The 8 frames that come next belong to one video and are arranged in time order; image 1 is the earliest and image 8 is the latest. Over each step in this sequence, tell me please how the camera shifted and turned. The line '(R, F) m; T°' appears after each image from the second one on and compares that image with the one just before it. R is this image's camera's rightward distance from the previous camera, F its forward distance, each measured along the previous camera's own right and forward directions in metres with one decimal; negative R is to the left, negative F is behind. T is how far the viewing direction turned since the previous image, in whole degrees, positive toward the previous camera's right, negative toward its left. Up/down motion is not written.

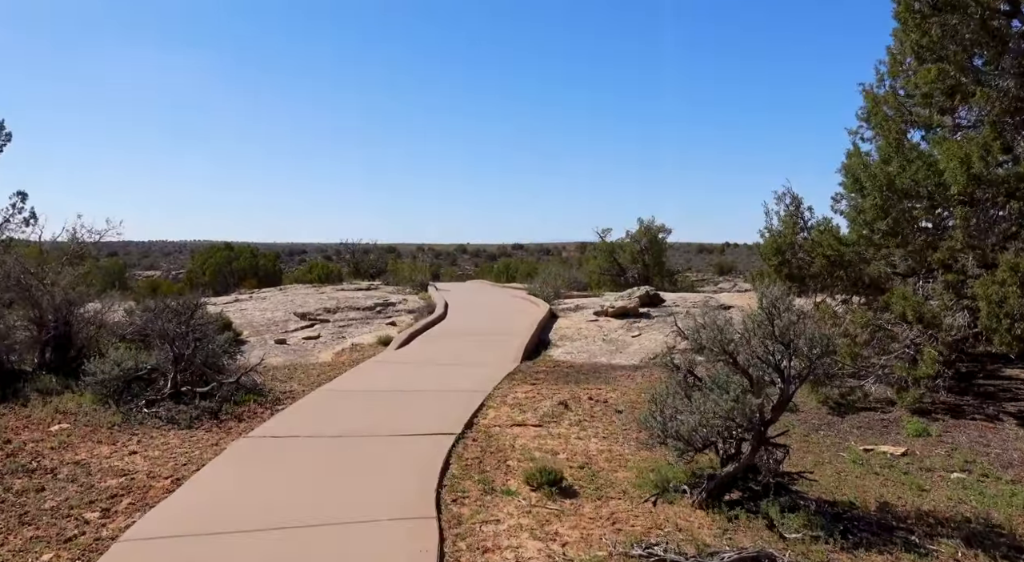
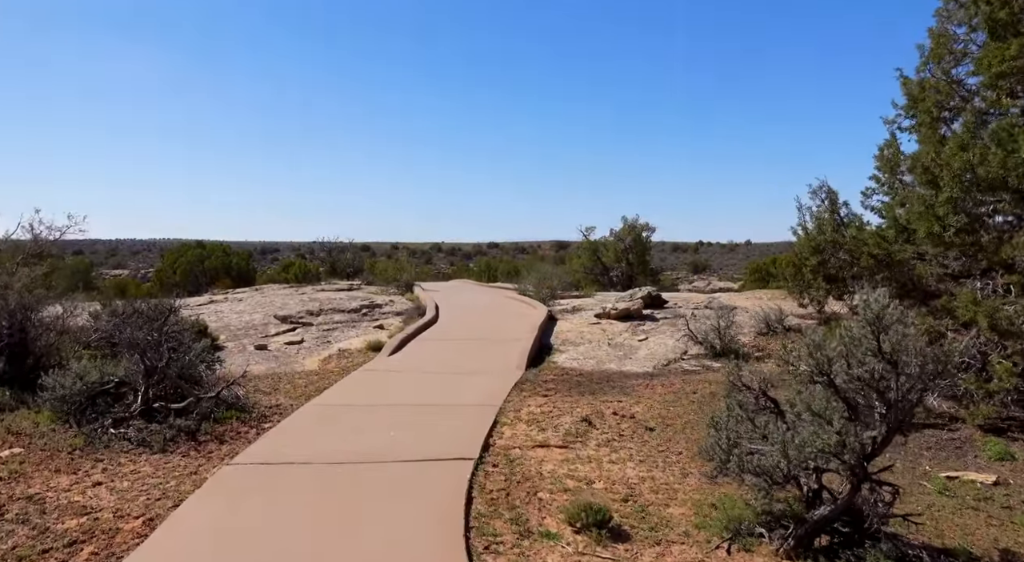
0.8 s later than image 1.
(-0.4, +0.8) m; +2°
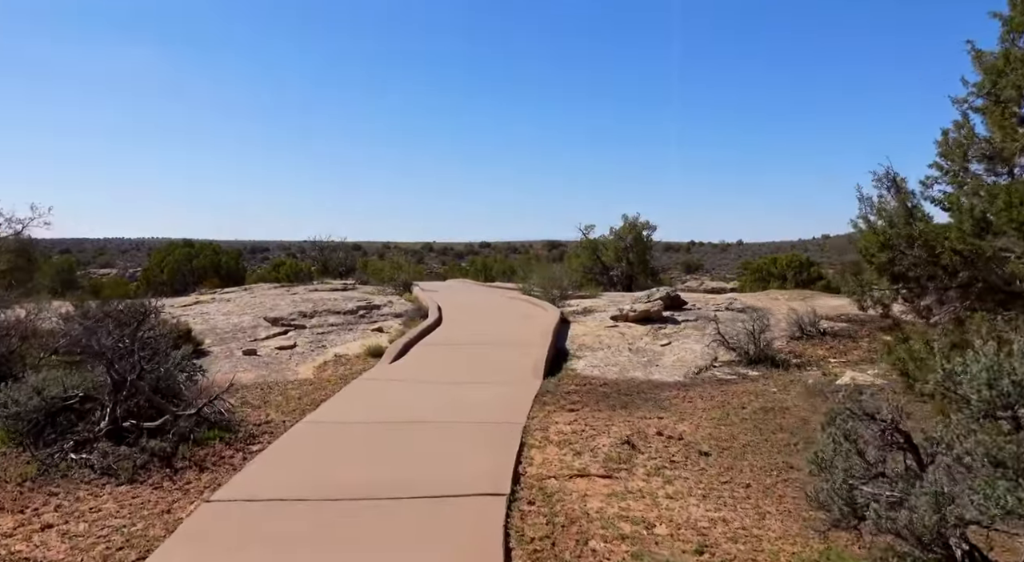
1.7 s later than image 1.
(-0.3, +0.9) m; +1°
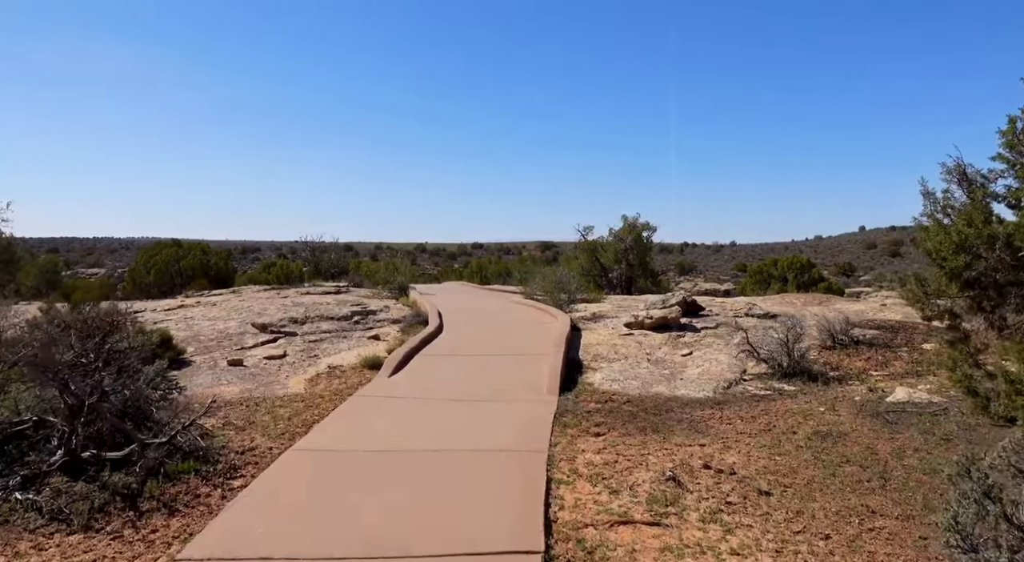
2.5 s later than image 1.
(-0.2, +0.8) m; +1°
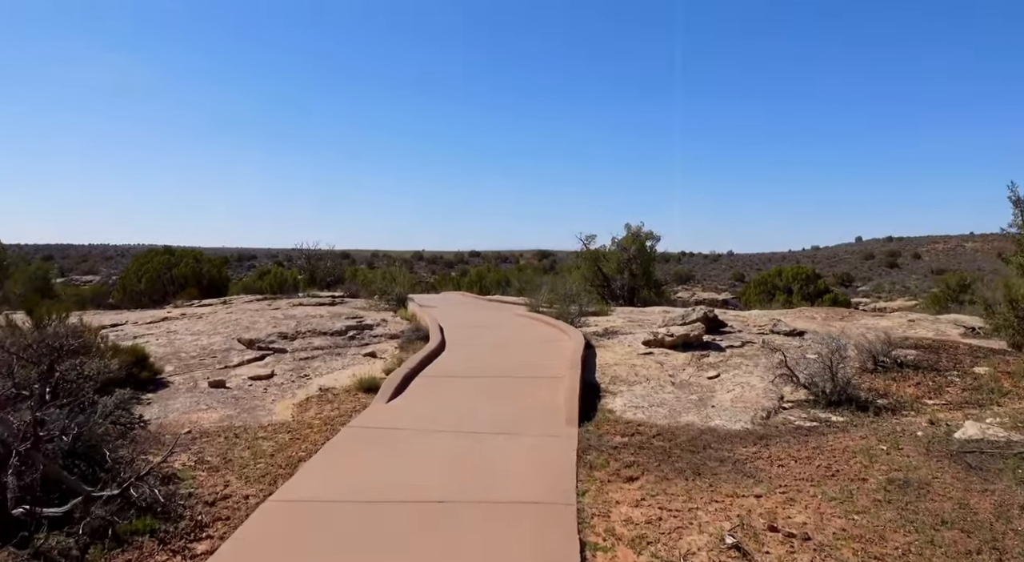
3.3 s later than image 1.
(-0.2, +0.9) m; 0°
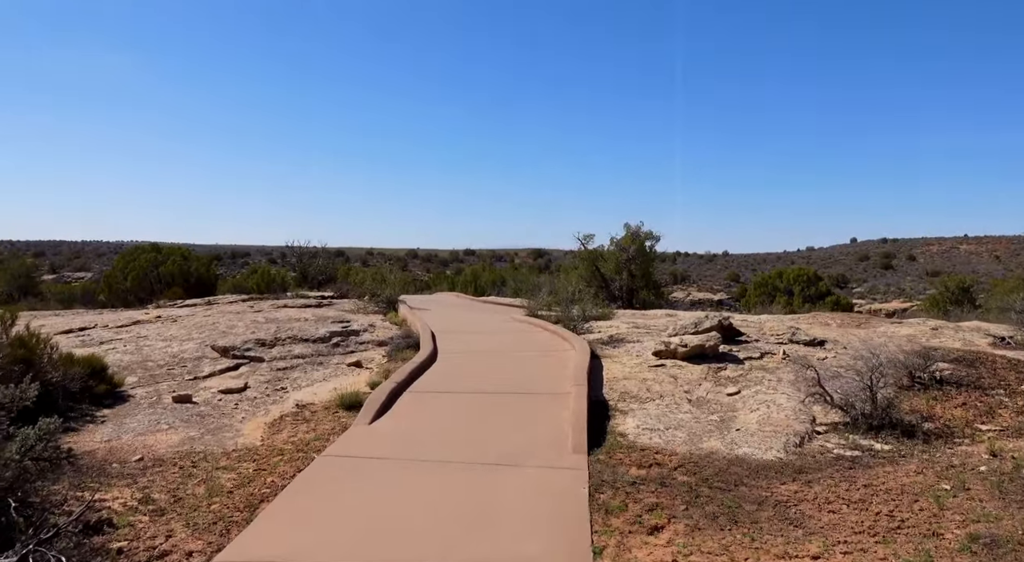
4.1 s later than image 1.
(-0.1, +0.9) m; 0°
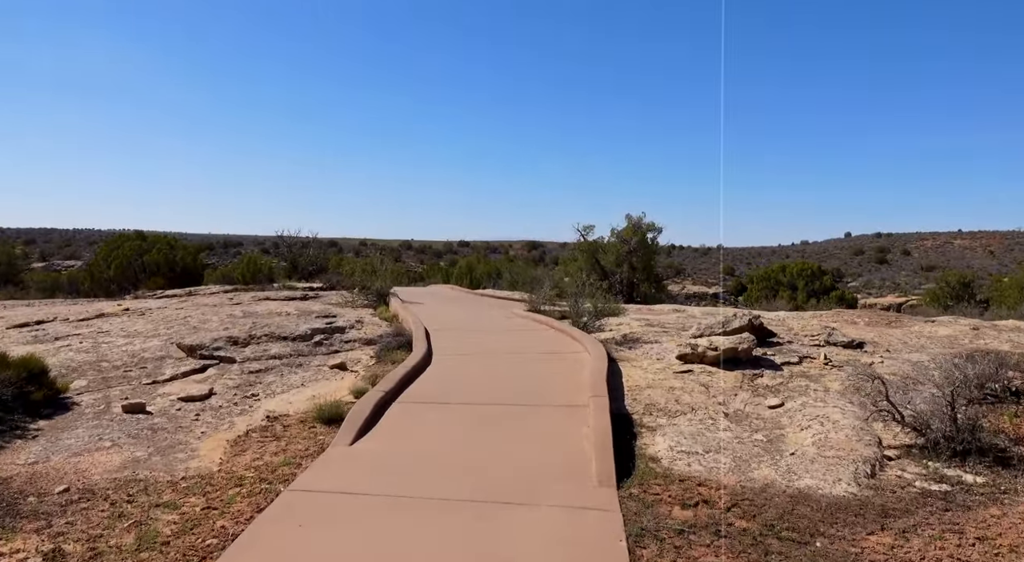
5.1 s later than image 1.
(-0.1, +1.2) m; +1°
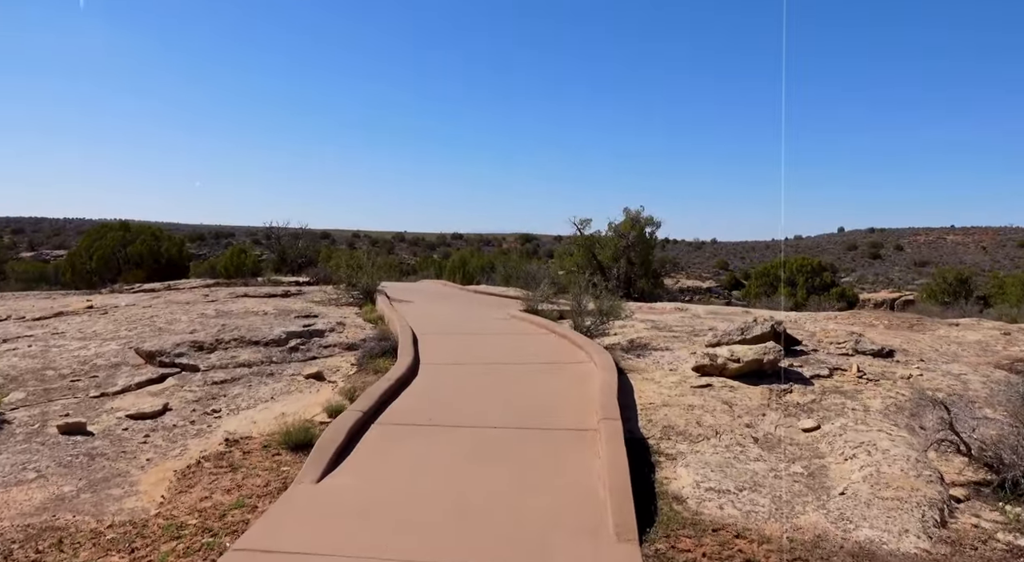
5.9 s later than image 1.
(0.0, +0.9) m; +1°
